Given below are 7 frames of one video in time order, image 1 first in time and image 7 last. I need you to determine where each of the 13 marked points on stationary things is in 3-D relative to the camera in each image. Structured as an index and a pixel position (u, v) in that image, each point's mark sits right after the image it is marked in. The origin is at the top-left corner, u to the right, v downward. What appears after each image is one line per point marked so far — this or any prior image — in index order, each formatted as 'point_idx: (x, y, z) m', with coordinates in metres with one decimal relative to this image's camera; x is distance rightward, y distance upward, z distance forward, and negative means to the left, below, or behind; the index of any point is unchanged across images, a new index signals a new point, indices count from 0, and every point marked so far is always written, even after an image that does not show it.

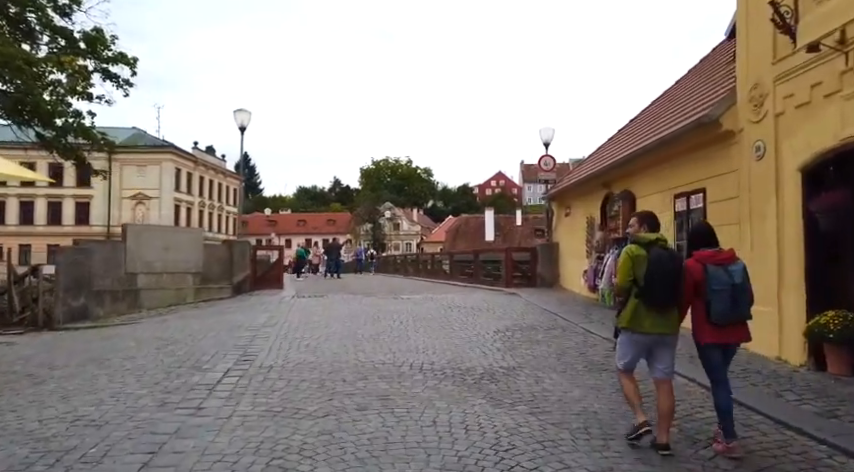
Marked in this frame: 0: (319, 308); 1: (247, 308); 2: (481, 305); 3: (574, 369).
0: (-2.4, -1.6, +12.7) m
1: (-4.1, -1.6, +12.8) m
2: (+1.3, -1.6, +13.0) m
3: (+1.9, -1.7, +7.4) m
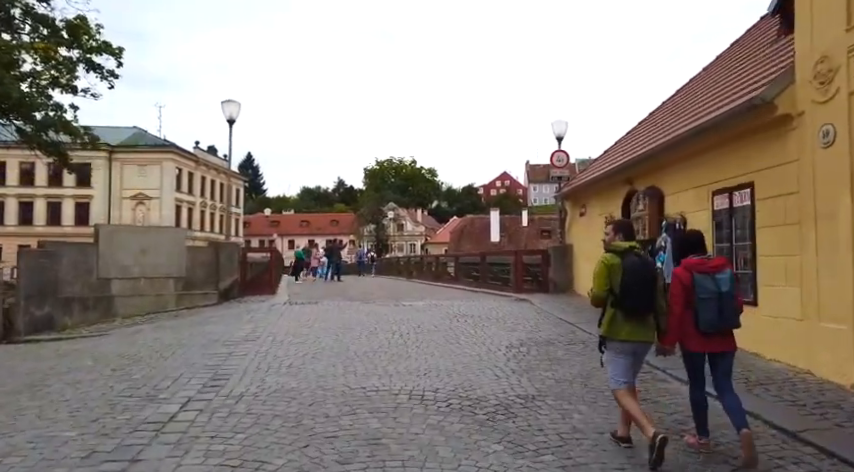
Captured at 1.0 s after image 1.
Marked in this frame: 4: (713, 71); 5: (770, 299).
0: (-2.4, -1.6, +11.5) m
1: (-4.0, -1.7, +11.6) m
2: (+1.3, -1.7, +11.7) m
3: (+1.9, -1.8, +6.2) m
4: (+6.2, +3.5, +12.0) m
5: (+4.5, -0.8, +7.3) m
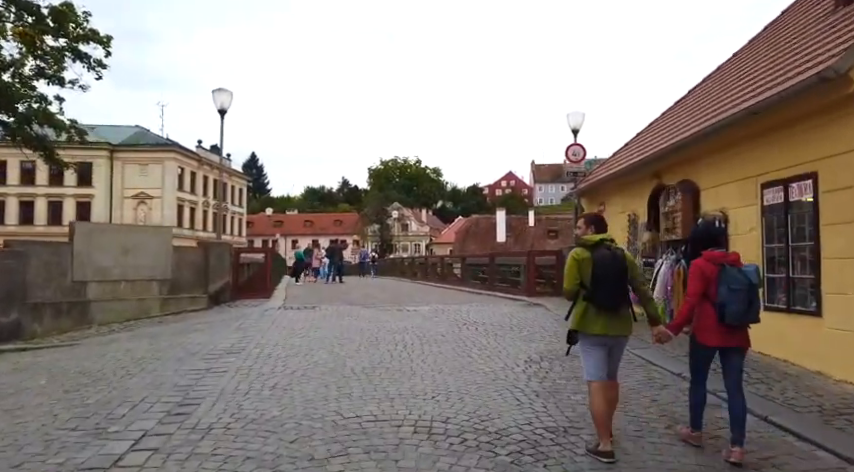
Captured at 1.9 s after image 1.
0: (-2.2, -1.6, +10.5) m
1: (-3.9, -1.7, +10.6) m
2: (+1.5, -1.7, +10.6) m
3: (+2.0, -1.7, +5.1) m
4: (+6.3, +3.5, +10.9) m
5: (+4.6, -0.8, +6.2) m
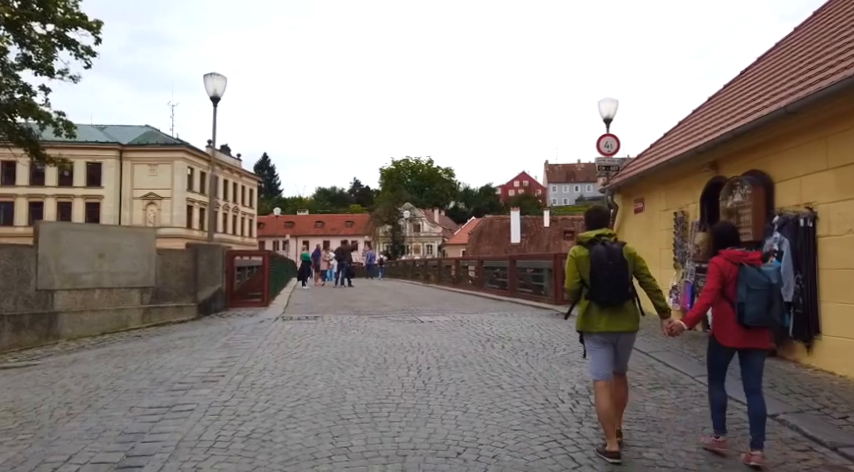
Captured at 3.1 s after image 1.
0: (-2.0, -1.6, +9.0) m
1: (-3.6, -1.7, +9.2) m
2: (+1.7, -1.7, +9.1) m
3: (+2.2, -1.8, +3.6) m
4: (+6.6, +3.5, +9.3) m
5: (+4.8, -0.8, +4.6) m
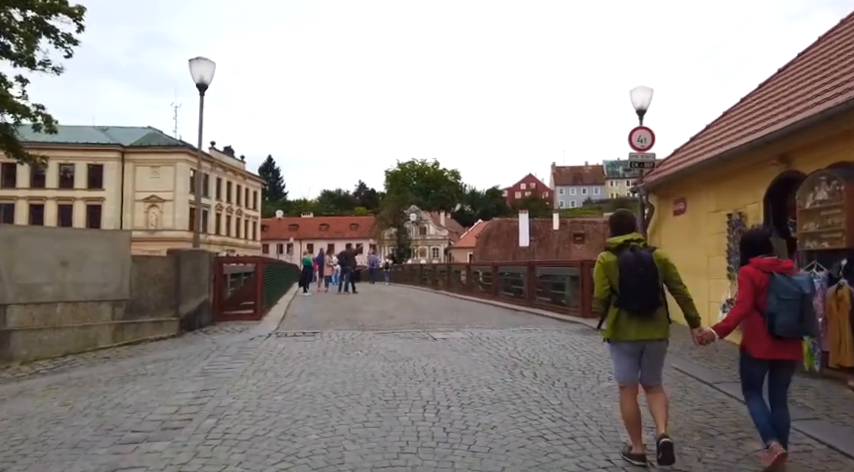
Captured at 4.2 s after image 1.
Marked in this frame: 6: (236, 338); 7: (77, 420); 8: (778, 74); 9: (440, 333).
0: (-1.7, -1.7, +7.6) m
1: (-3.4, -1.8, +7.8) m
2: (+2.0, -1.8, +7.7) m
3: (+2.4, -1.8, +2.1) m
4: (+6.8, +3.4, +7.9) m
5: (+5.0, -0.9, +3.2) m
6: (-3.2, -1.7, +9.4) m
7: (-3.3, -1.7, +5.3) m
8: (+6.8, +3.1, +11.0) m
9: (+0.2, -1.8, +10.3) m
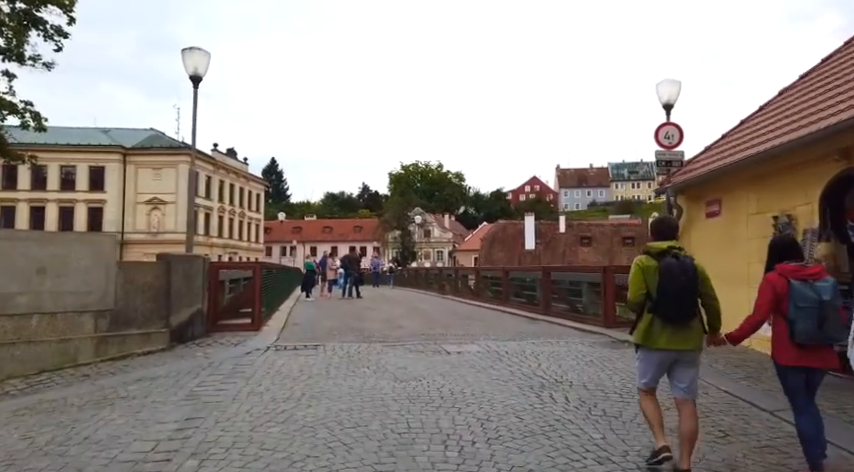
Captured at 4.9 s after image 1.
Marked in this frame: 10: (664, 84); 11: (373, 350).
0: (-1.5, -1.8, +6.8) m
1: (-3.2, -1.8, +7.0) m
2: (+2.2, -1.8, +6.8) m
3: (+2.5, -1.8, +1.3) m
4: (+7.0, +3.4, +7.0) m
5: (+5.1, -0.9, +2.3) m
6: (-3.0, -1.8, +8.6) m
7: (-3.1, -1.8, +4.5) m
8: (+7.0, +3.0, +10.1) m
9: (+0.5, -1.9, +9.5) m
10: (+4.8, +3.0, +11.2) m
11: (-0.9, -1.8, +9.0) m
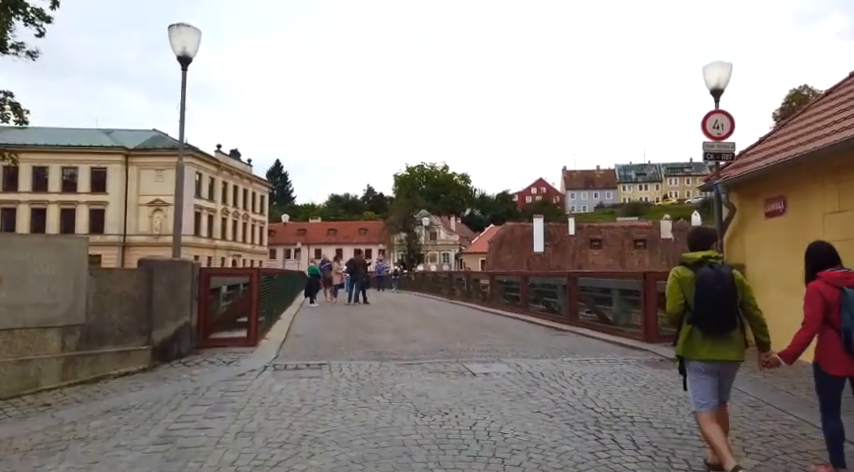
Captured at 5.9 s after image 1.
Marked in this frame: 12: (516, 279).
0: (-1.3, -1.8, +5.6) m
1: (-2.9, -1.8, +5.7) m
2: (+2.5, -1.8, +5.6) m
3: (+2.8, -1.8, 0.0) m
4: (+7.3, +3.4, +5.7) m
5: (+5.4, -0.9, +1.0) m
6: (-2.7, -1.8, +7.4) m
7: (-2.8, -1.8, +3.2) m
8: (+7.3, +3.0, +8.8) m
9: (+0.8, -1.9, +8.2) m
10: (+5.1, +3.0, +10.0) m
11: (-0.6, -1.9, +7.7) m
12: (+2.9, -1.4, +19.0) m
